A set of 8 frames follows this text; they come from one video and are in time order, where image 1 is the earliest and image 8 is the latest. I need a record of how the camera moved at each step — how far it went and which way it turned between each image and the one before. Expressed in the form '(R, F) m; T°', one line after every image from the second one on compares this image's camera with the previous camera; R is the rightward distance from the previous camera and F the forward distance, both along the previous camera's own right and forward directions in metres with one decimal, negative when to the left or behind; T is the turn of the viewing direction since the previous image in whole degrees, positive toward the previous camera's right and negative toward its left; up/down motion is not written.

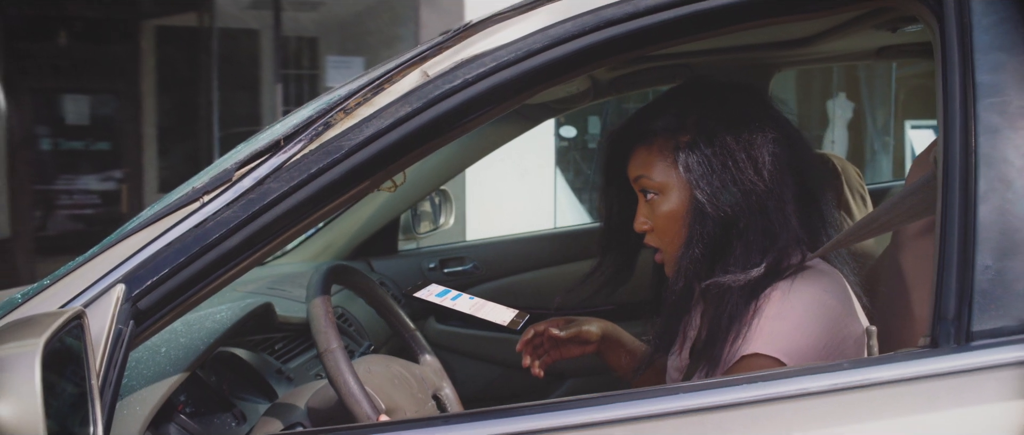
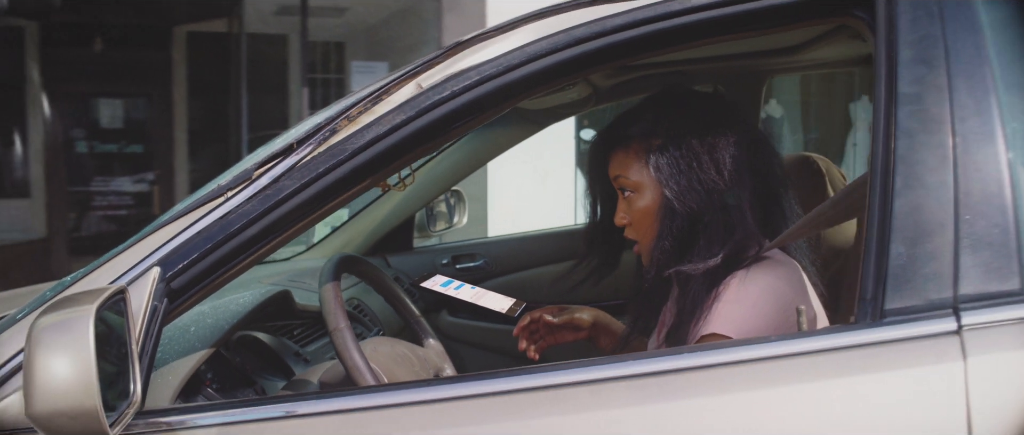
(+0.1, -0.1) m; -2°
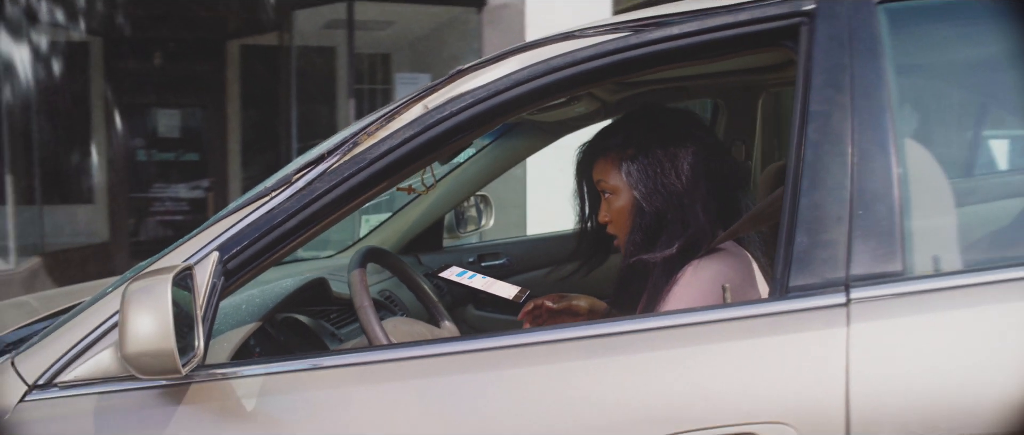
(+0.1, -0.3) m; -3°
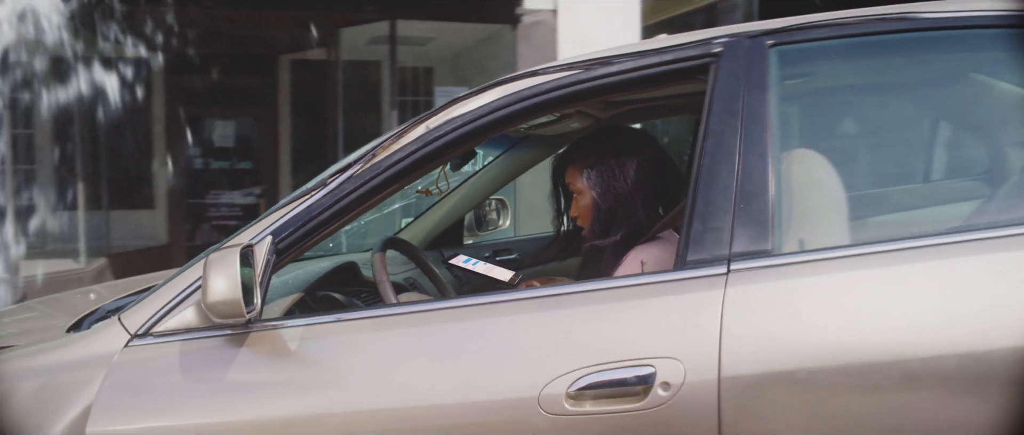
(+0.1, -0.4) m; -3°
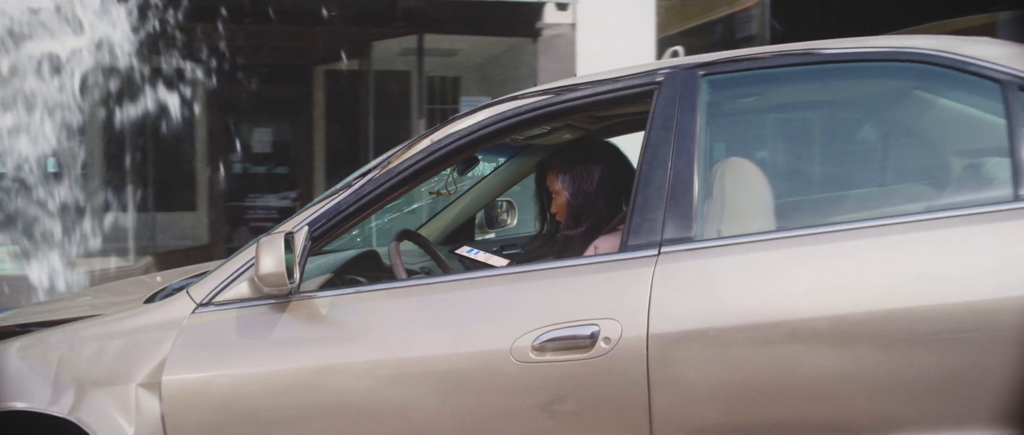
(+0.1, -0.5) m; -2°
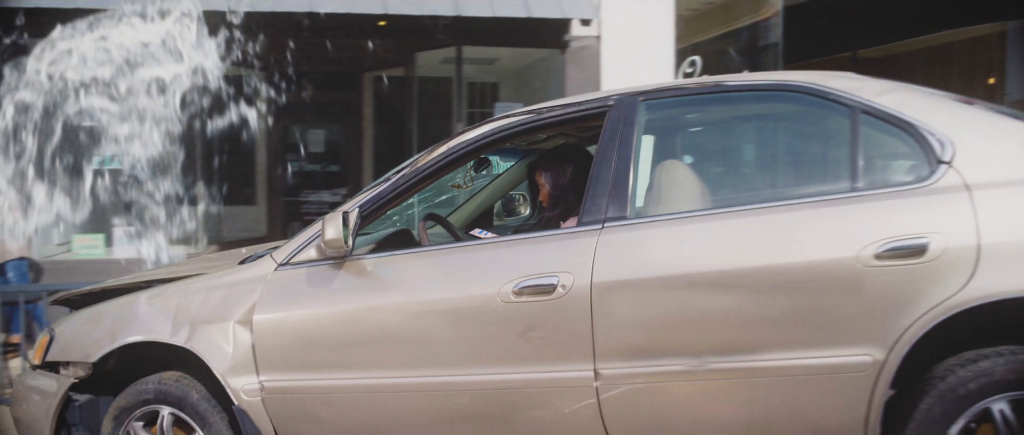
(+0.2, -0.9) m; -3°
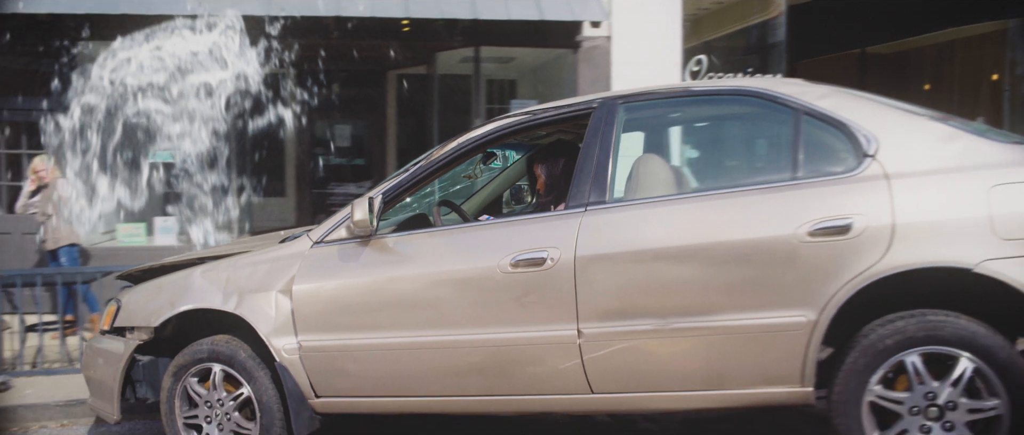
(+0.1, -0.6) m; -1°
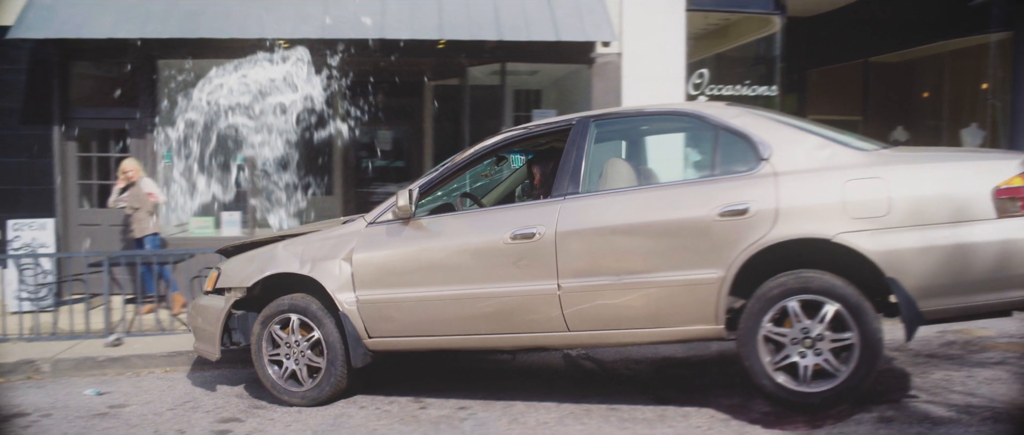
(+0.2, -1.3) m; -2°
